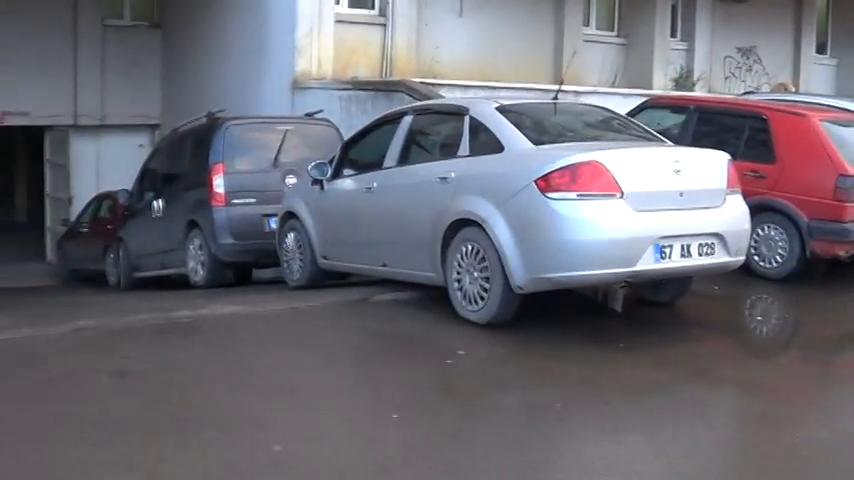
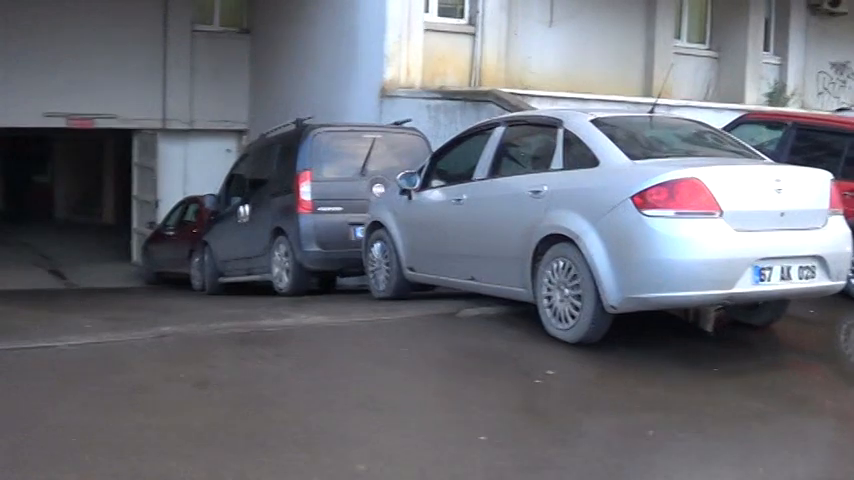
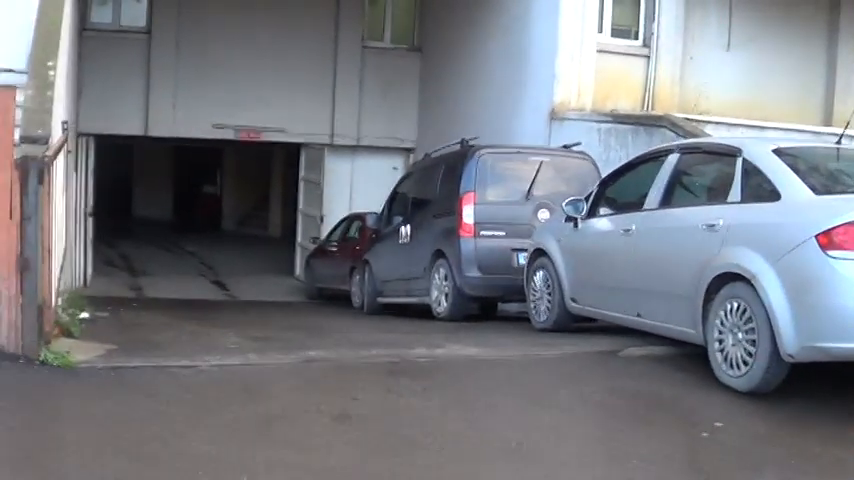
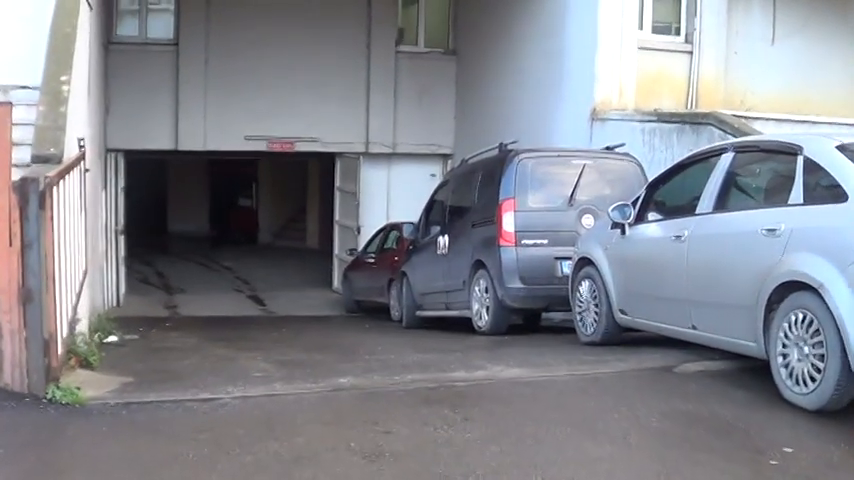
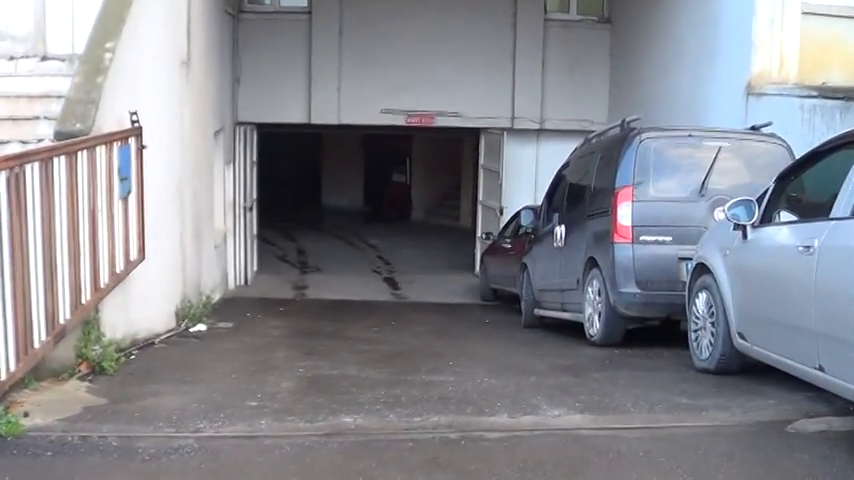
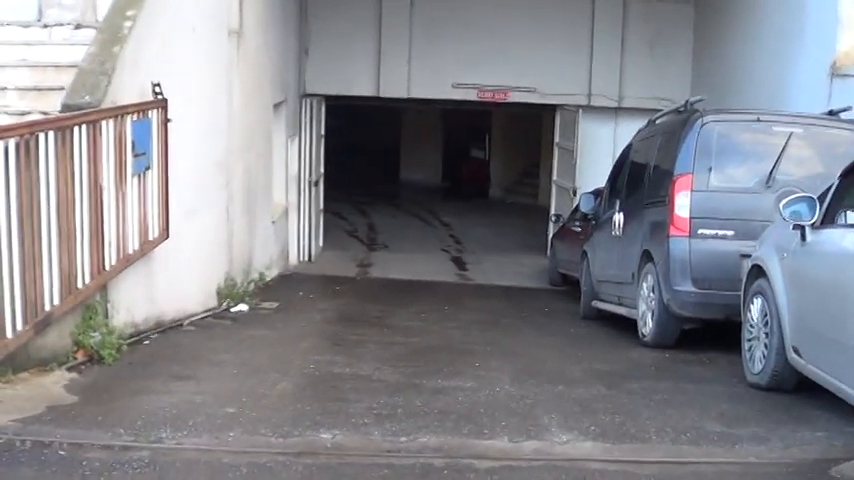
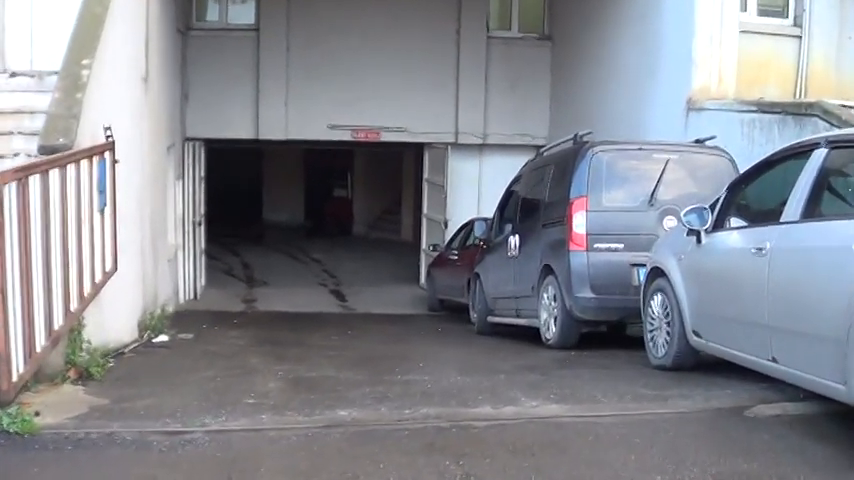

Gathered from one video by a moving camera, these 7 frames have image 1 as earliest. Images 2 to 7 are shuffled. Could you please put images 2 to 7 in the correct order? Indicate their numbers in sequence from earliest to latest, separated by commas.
2, 3, 4, 7, 5, 6
